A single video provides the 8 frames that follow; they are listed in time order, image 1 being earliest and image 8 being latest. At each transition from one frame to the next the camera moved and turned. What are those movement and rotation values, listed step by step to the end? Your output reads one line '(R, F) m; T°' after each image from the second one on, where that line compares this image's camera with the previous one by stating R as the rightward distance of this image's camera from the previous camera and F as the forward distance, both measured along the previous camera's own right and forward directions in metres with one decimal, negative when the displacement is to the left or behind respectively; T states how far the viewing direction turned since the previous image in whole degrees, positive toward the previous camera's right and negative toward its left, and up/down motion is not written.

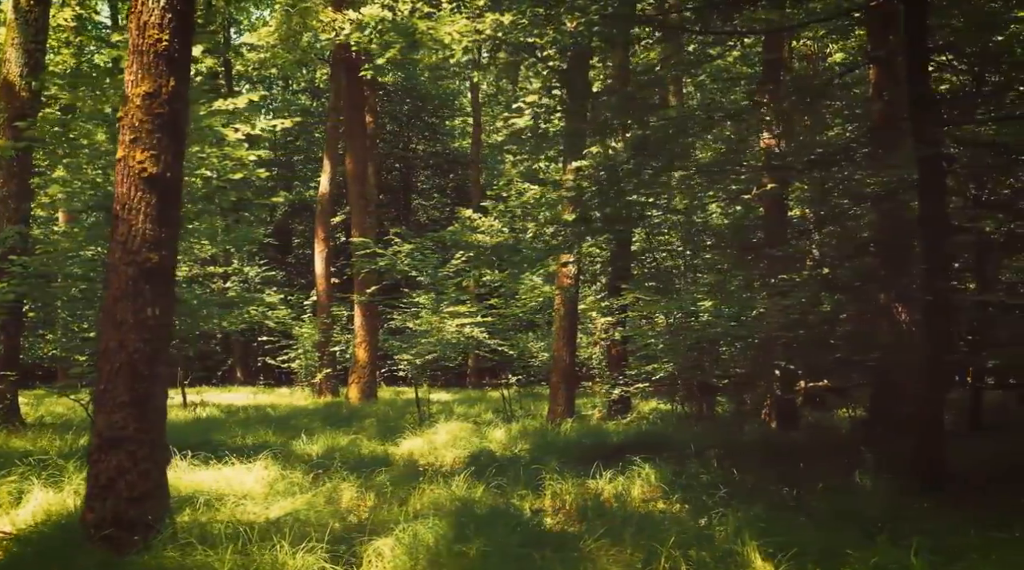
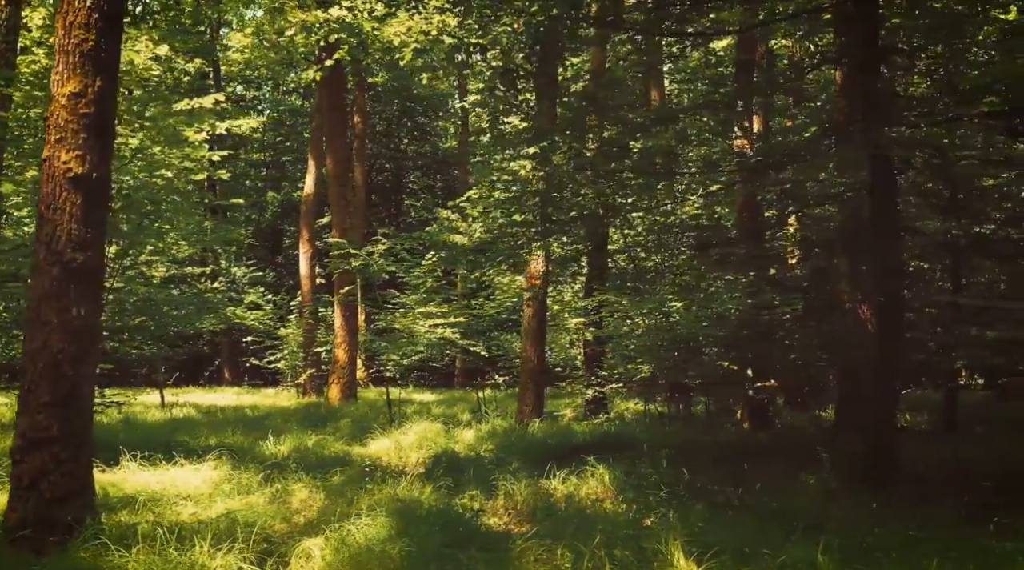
(+0.3, 0.0) m; +1°
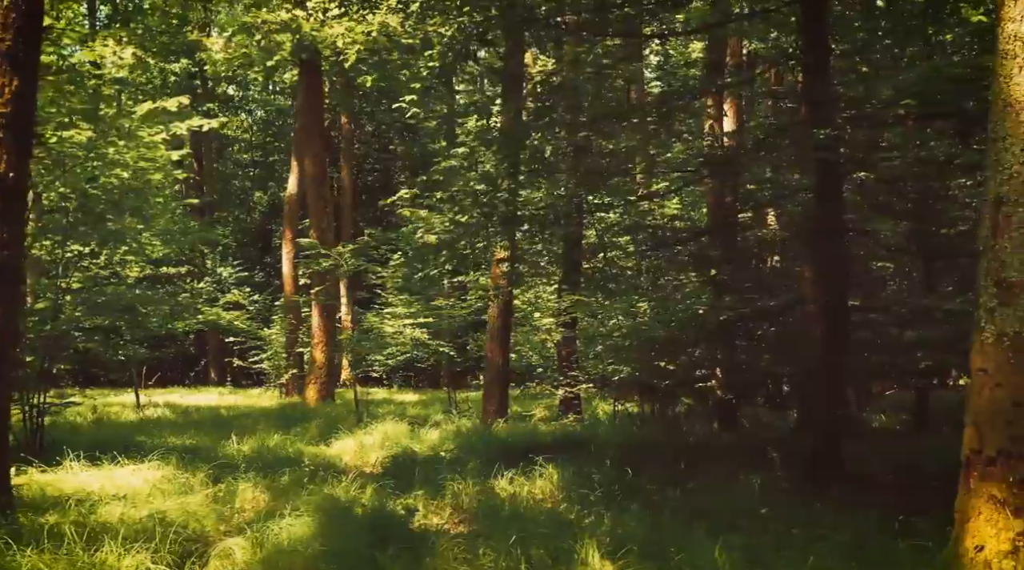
(+0.3, 0.0) m; +1°
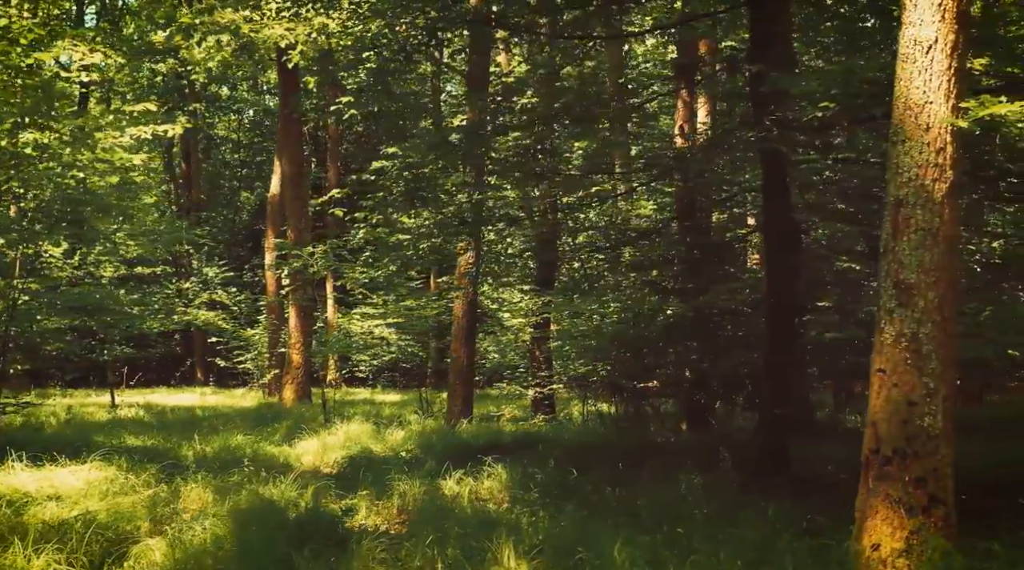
(+0.3, 0.0) m; +1°
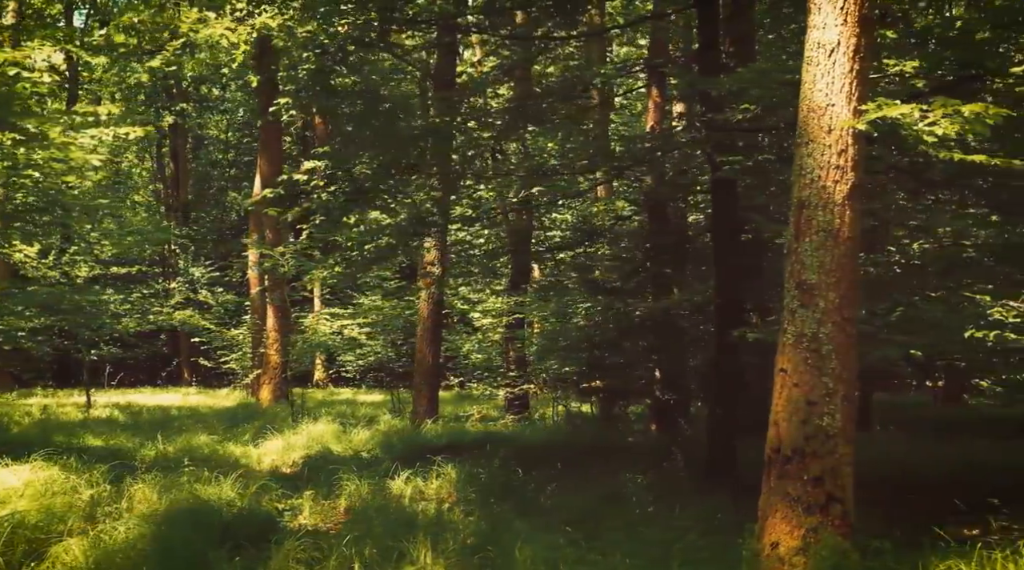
(+0.3, 0.0) m; +1°
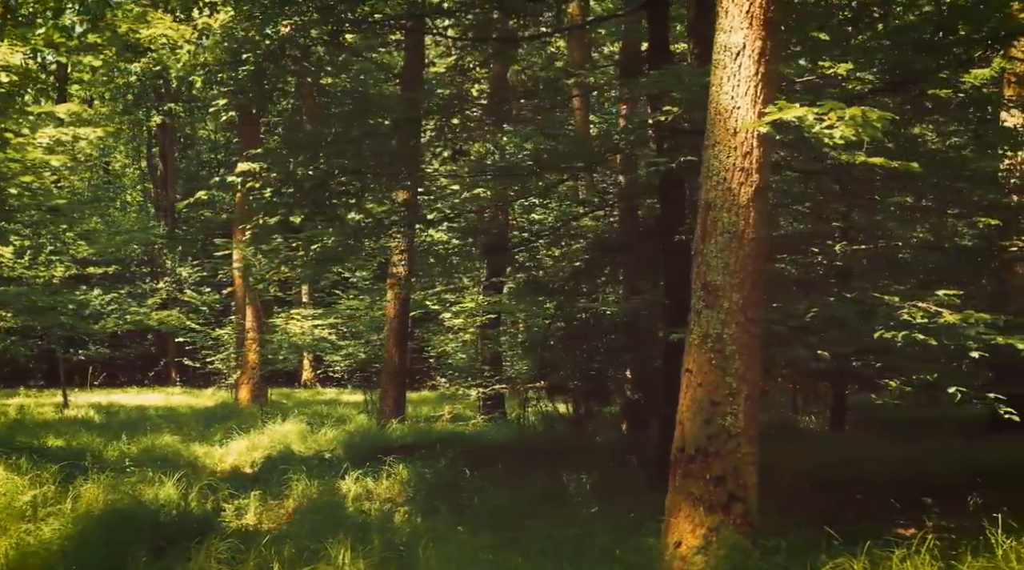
(+0.3, 0.0) m; +1°
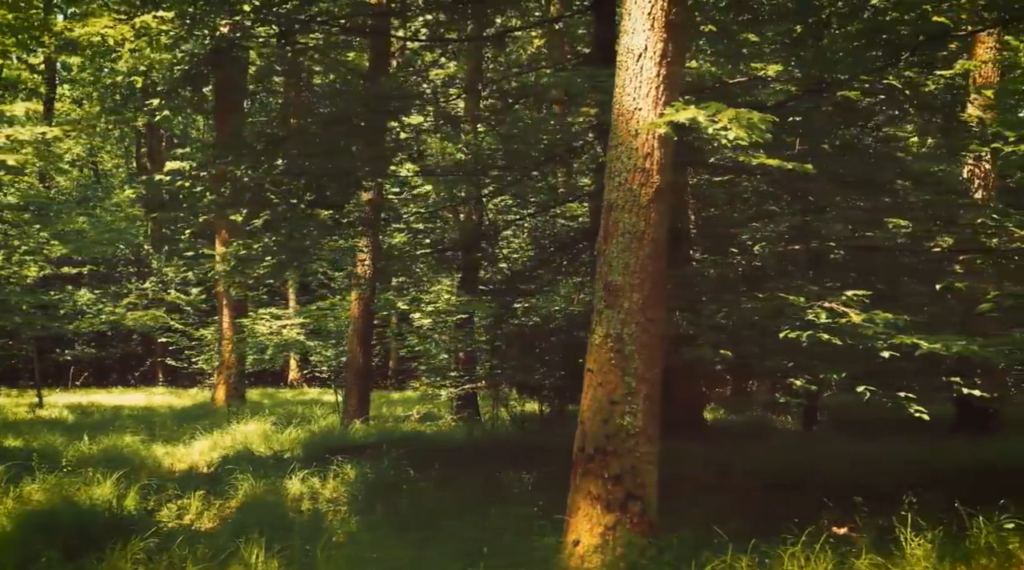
(+0.3, 0.0) m; +1°
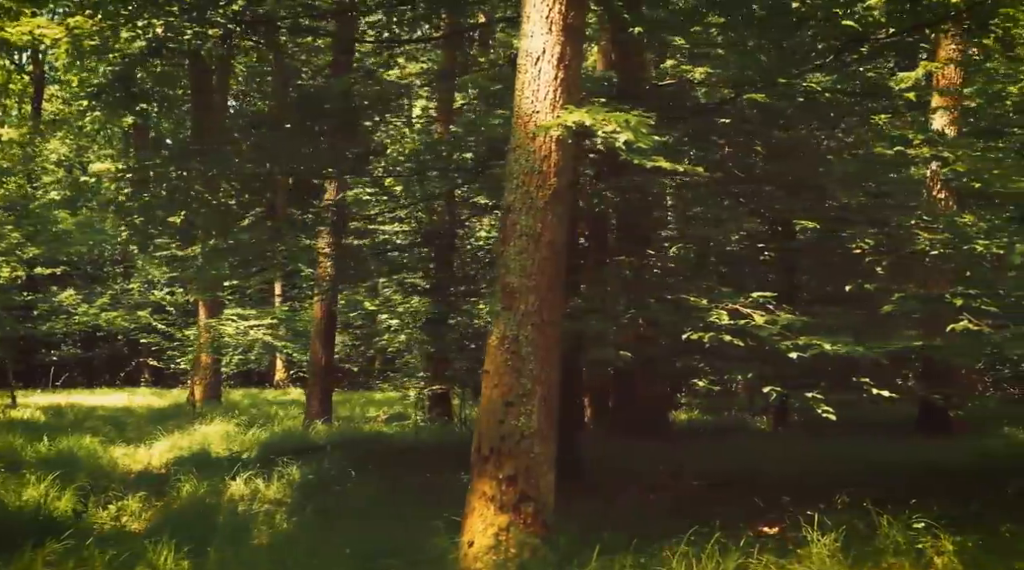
(+0.4, 0.0) m; +1°
